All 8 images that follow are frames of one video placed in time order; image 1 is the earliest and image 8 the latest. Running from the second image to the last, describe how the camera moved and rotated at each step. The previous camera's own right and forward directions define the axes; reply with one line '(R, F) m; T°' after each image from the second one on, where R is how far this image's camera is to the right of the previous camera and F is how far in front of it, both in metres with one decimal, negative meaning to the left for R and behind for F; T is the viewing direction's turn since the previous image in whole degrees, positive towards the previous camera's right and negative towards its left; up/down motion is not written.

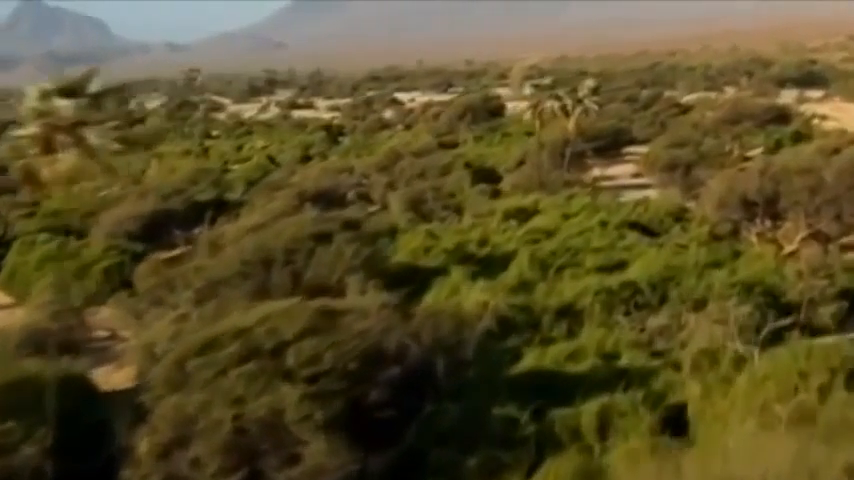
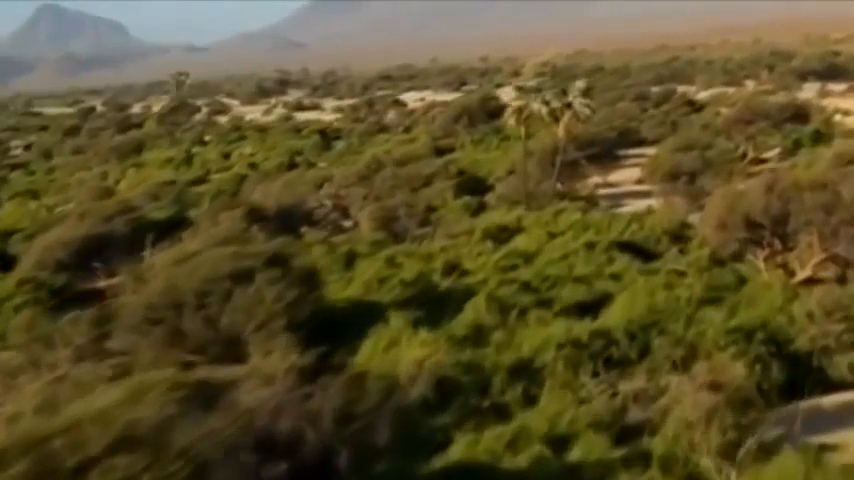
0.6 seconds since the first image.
(+1.0, +2.5) m; -1°
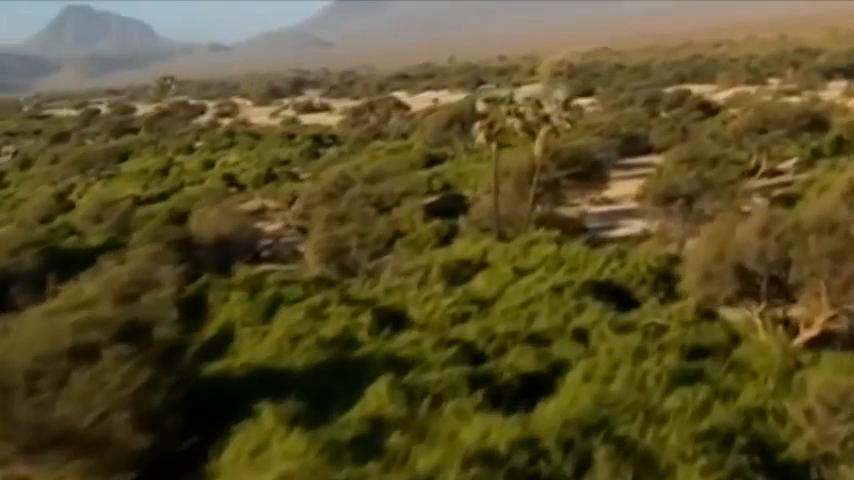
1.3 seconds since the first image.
(+1.2, +2.8) m; -1°
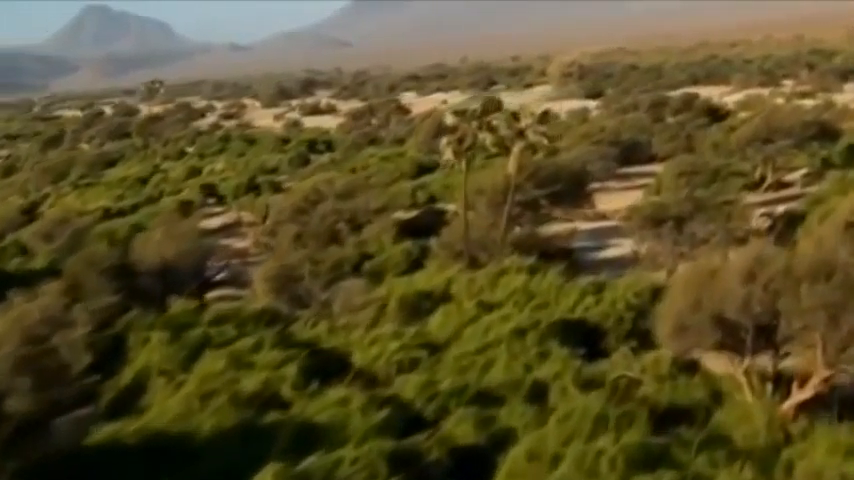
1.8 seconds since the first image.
(+0.9, +1.8) m; -1°
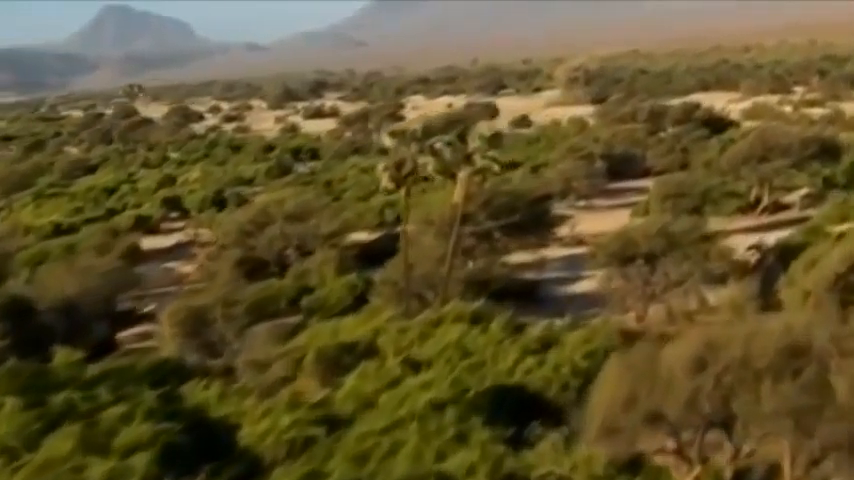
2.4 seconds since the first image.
(+1.1, +2.3) m; -1°
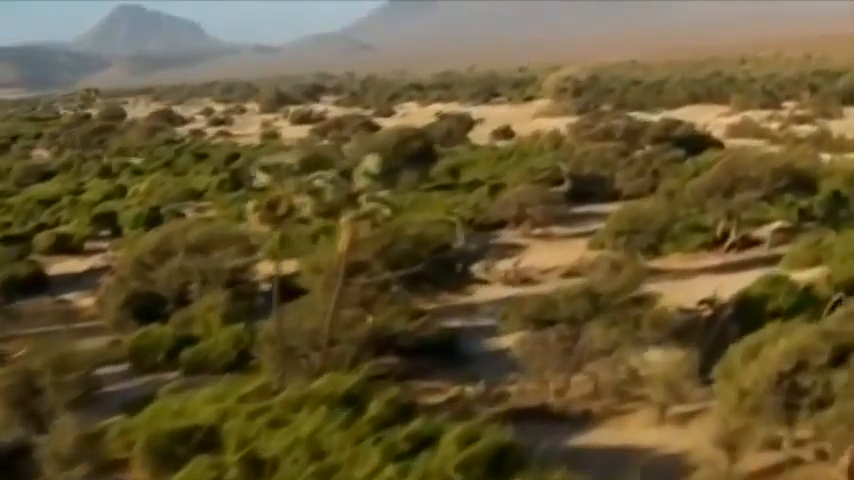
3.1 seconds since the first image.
(+1.4, +2.6) m; 0°
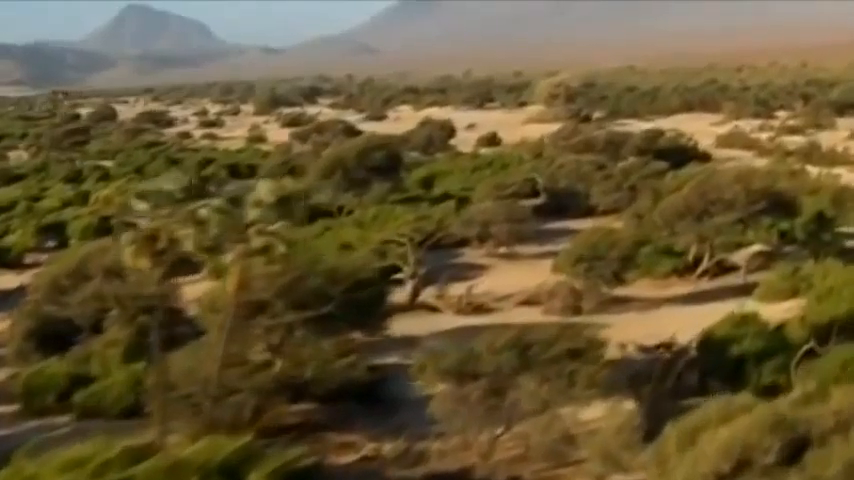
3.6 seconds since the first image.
(+0.9, +1.7) m; 0°
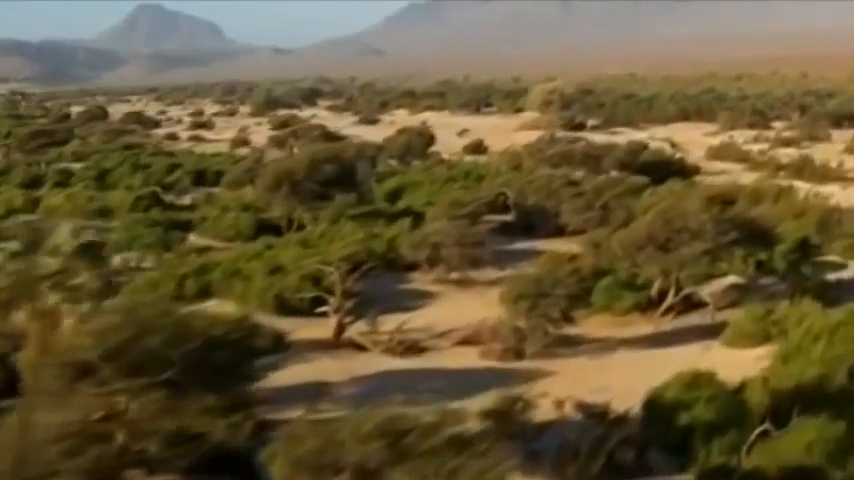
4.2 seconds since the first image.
(+1.1, +2.3) m; 0°
